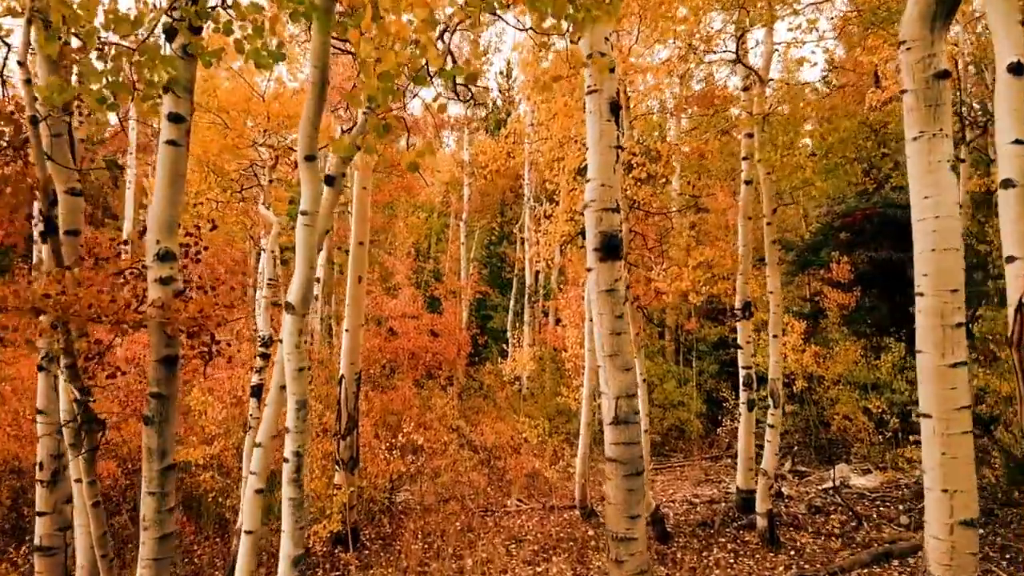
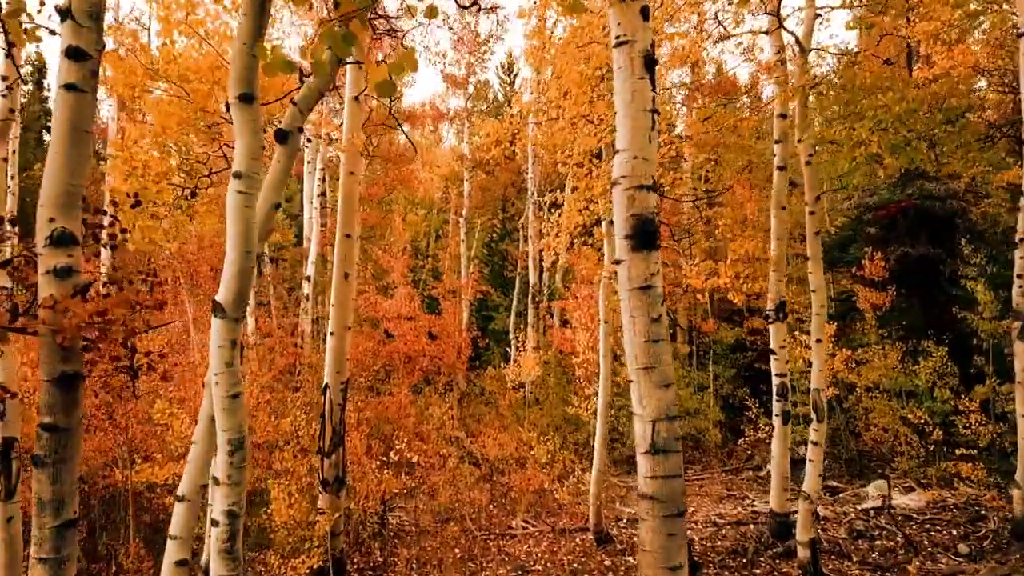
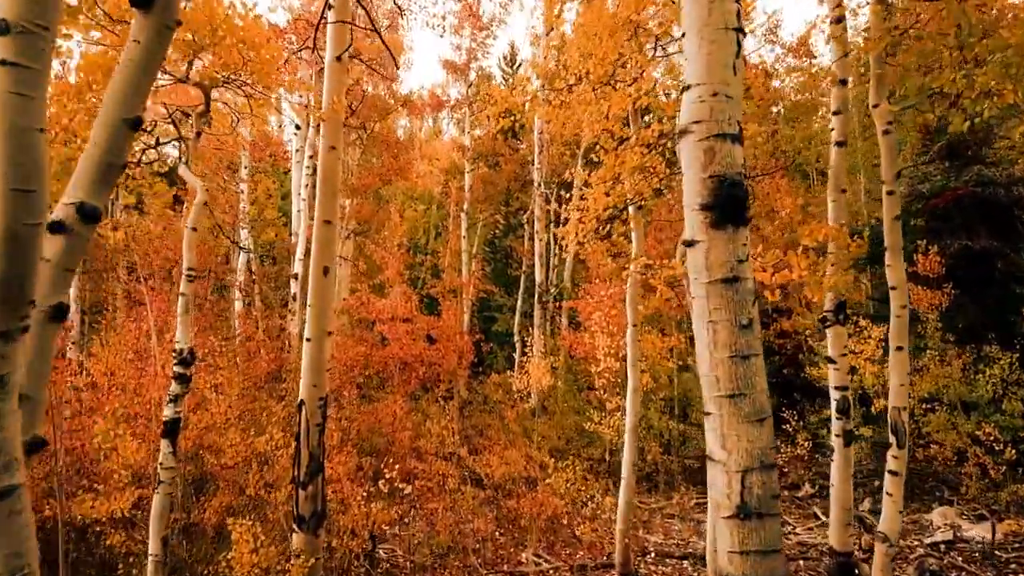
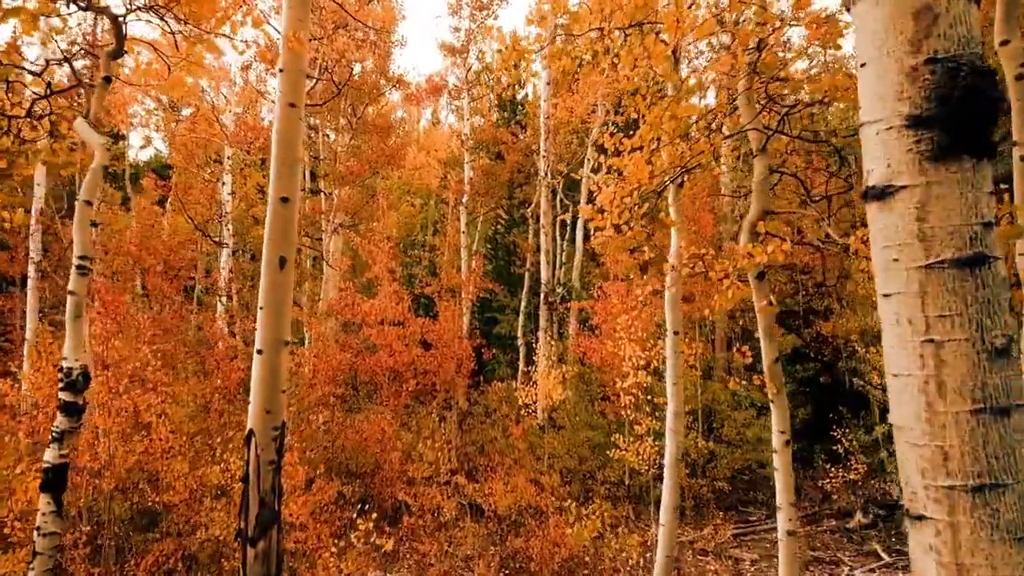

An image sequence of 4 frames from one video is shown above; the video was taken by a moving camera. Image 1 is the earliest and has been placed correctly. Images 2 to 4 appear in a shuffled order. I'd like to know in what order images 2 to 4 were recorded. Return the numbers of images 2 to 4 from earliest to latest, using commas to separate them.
2, 3, 4
